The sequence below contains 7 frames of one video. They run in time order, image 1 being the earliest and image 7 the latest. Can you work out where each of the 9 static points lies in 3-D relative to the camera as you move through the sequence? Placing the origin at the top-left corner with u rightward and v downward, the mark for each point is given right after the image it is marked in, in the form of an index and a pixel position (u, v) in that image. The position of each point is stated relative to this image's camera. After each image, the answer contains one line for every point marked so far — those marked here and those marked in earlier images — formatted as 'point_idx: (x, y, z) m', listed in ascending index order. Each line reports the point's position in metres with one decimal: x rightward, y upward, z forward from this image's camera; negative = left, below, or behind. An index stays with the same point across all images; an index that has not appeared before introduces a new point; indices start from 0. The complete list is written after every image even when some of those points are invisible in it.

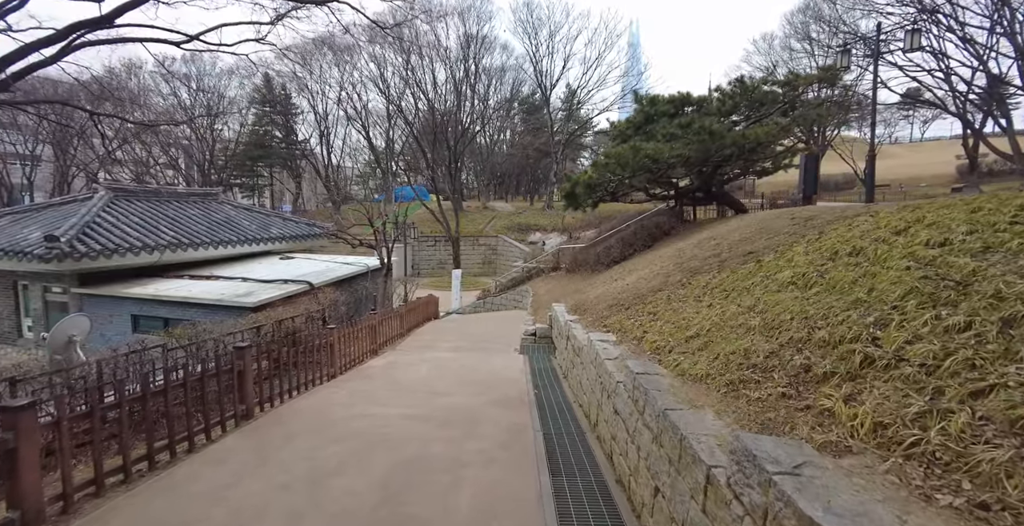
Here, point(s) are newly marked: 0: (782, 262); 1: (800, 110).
0: (+2.1, 0.0, +4.0) m
1: (+6.0, +3.2, +11.0) m
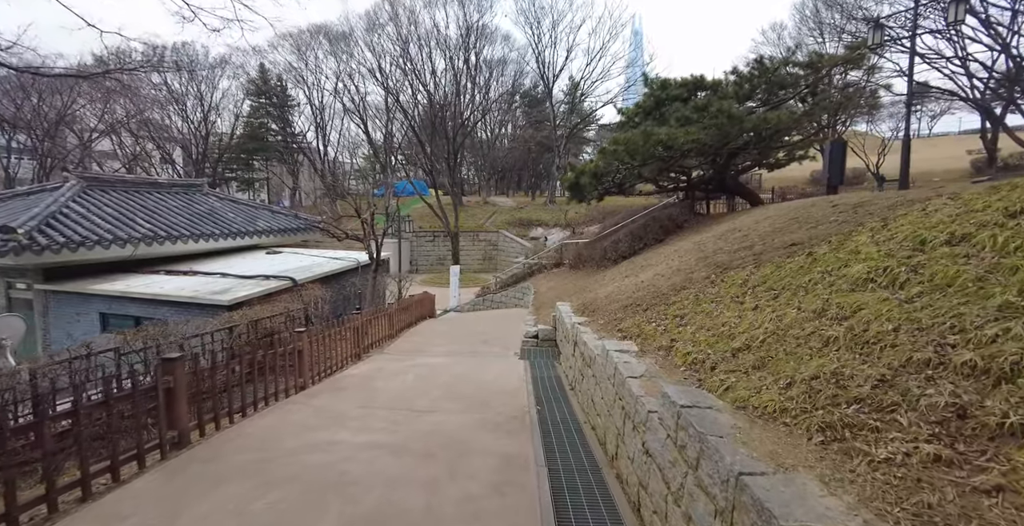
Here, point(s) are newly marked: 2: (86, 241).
0: (+2.1, +0.1, +3.2) m
1: (+6.0, +3.3, +10.2) m
2: (-6.8, +0.4, +8.5) m
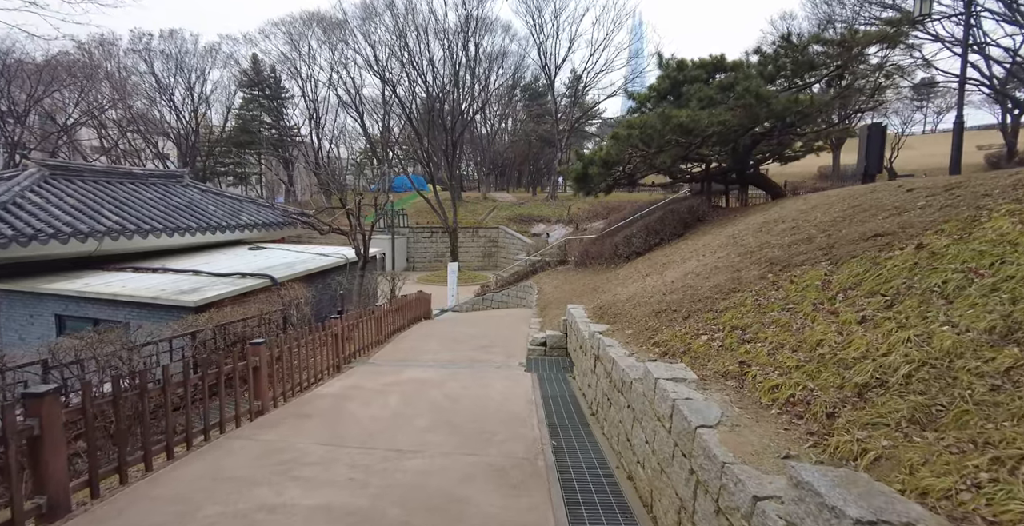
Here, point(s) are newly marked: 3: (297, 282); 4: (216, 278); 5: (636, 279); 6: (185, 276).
0: (+2.1, +0.1, +2.3) m
1: (+6.1, +3.4, +9.3) m
2: (-6.8, +0.4, +7.6) m
3: (-3.5, -0.3, +8.6) m
4: (-4.7, -0.2, +8.3) m
5: (+1.5, -0.2, +6.5) m
6: (-5.2, -0.2, +8.4) m
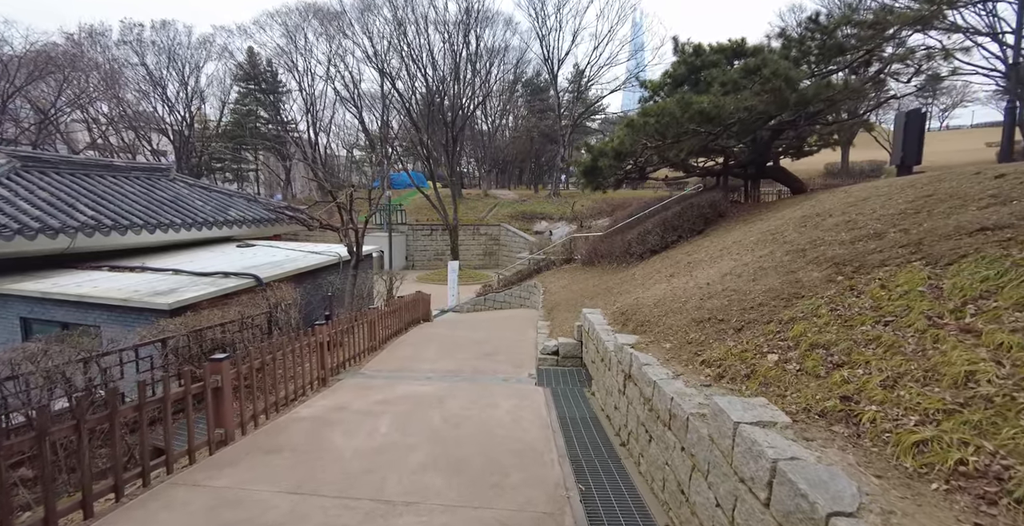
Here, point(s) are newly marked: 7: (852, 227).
0: (+2.2, +0.1, +1.7) m
1: (+6.2, +3.4, +8.6) m
2: (-6.7, +0.4, +6.9) m
3: (-3.4, -0.3, +8.0) m
4: (-4.6, -0.2, +7.7) m
5: (+1.6, -0.2, +5.8) m
6: (-5.1, -0.2, +7.8) m
7: (+2.6, +0.3, +4.0) m
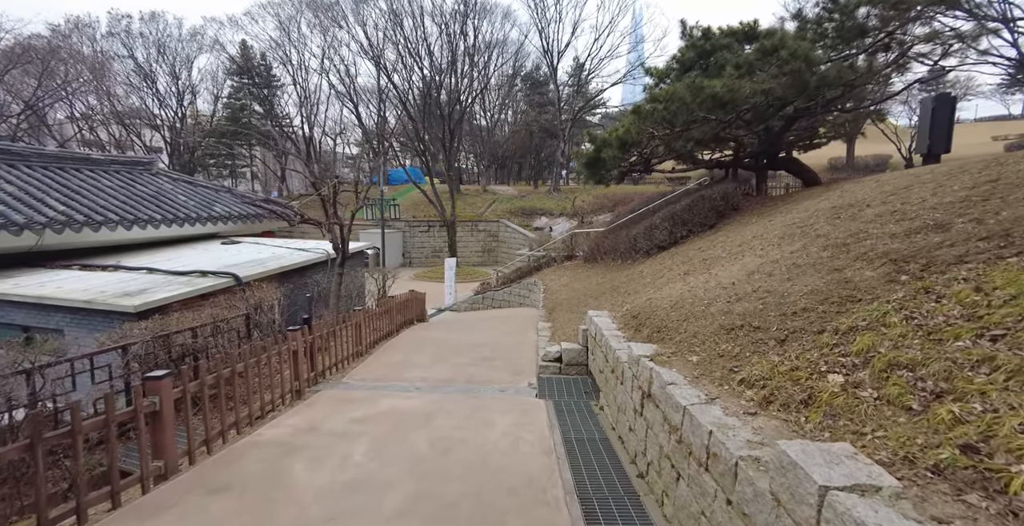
0: (+2.2, +0.1, +1.1) m
1: (+6.1, +3.4, +8.0) m
2: (-6.7, +0.5, +6.4) m
3: (-3.5, -0.3, +7.4) m
4: (-4.6, -0.2, +7.1) m
5: (+1.6, -0.2, +5.3) m
6: (-5.1, -0.2, +7.2) m
7: (+2.6, +0.3, +3.5) m
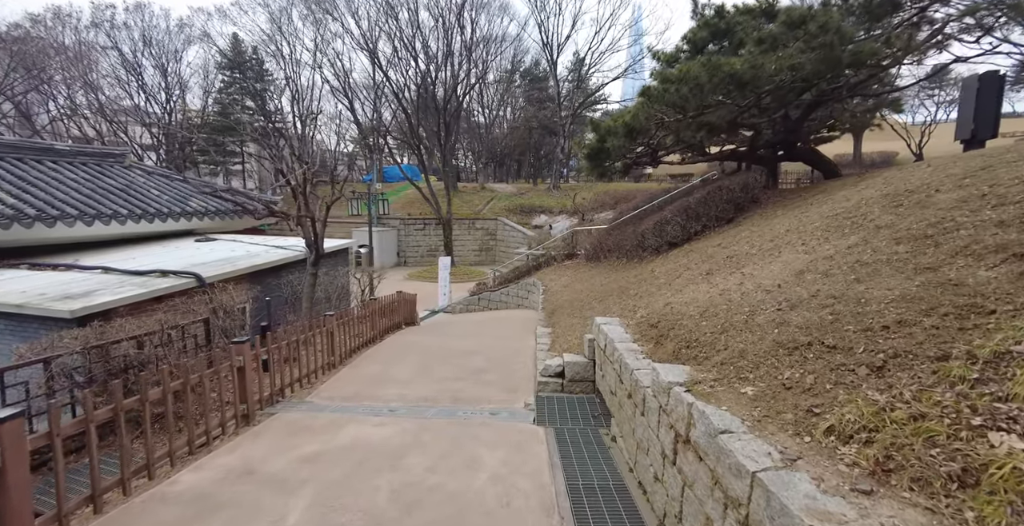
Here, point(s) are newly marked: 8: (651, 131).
0: (+2.1, +0.1, +0.4) m
1: (+6.1, +3.5, +7.3) m
2: (-6.8, +0.5, +5.6) m
3: (-3.5, -0.2, +6.7) m
4: (-4.7, -0.2, +6.4) m
5: (+1.6, -0.1, +4.5) m
6: (-5.2, -0.2, +6.5) m
7: (+2.5, +0.3, +2.7) m
8: (+2.2, +2.1, +8.3) m
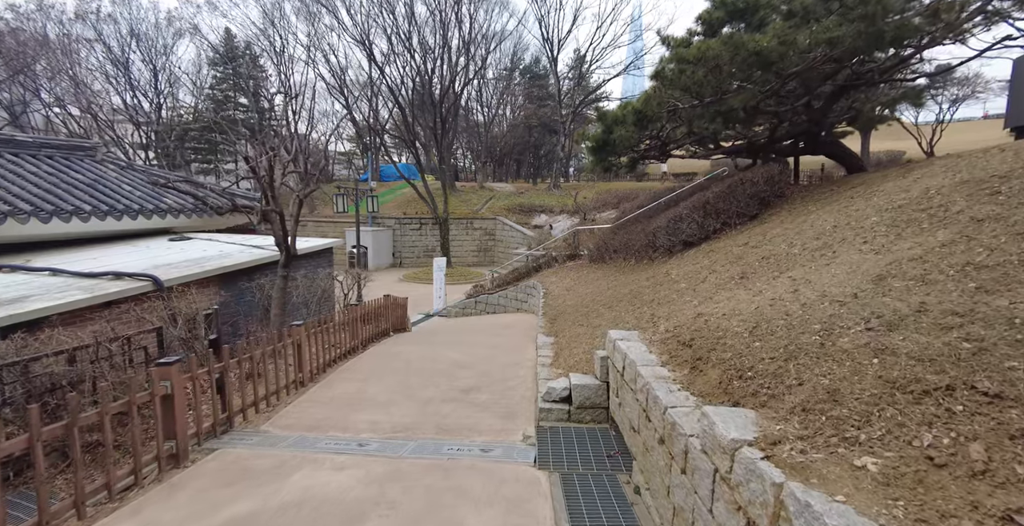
0: (+2.1, +0.1, -0.4) m
1: (+6.1, +3.4, +6.6) m
2: (-6.8, +0.5, +4.8) m
3: (-3.5, -0.3, +5.9) m
4: (-4.7, -0.2, +5.6) m
5: (+1.5, -0.2, +3.8) m
6: (-5.2, -0.2, +5.7) m
7: (+2.5, +0.3, +2.0) m
8: (+2.2, +2.0, +7.6) m
